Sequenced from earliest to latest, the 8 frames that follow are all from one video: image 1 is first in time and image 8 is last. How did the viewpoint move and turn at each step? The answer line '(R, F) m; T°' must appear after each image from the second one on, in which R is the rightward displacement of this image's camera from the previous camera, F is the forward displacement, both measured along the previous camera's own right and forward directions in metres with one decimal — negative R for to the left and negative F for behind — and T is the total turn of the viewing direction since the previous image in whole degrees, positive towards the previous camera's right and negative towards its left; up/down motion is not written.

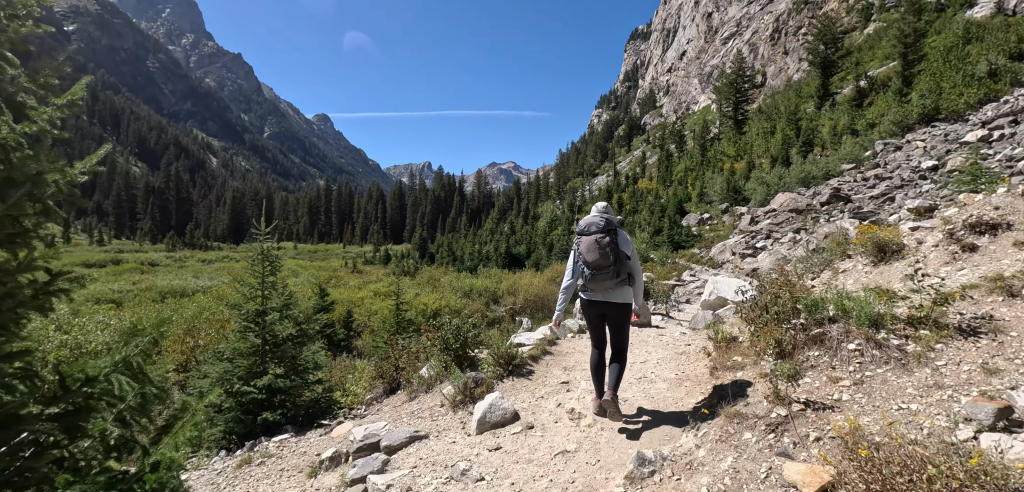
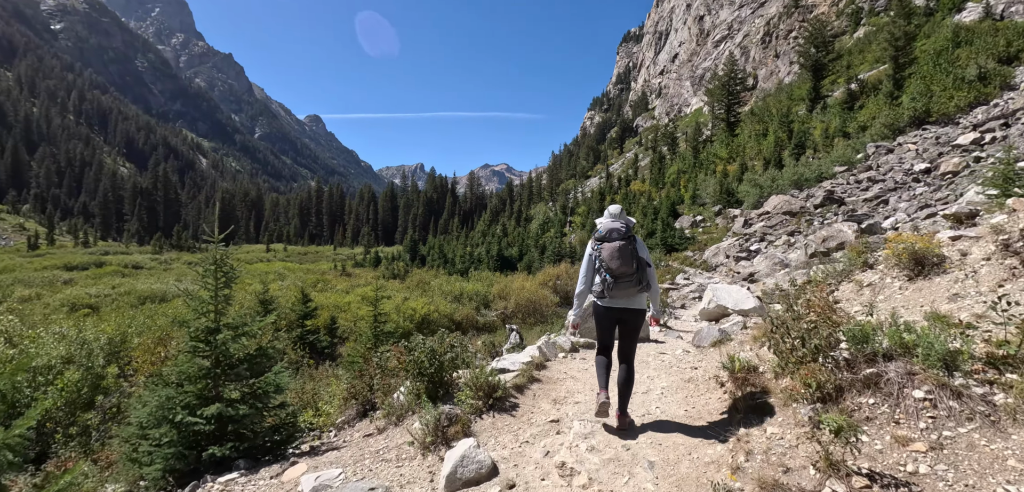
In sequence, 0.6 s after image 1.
(+0.1, +0.4) m; +1°
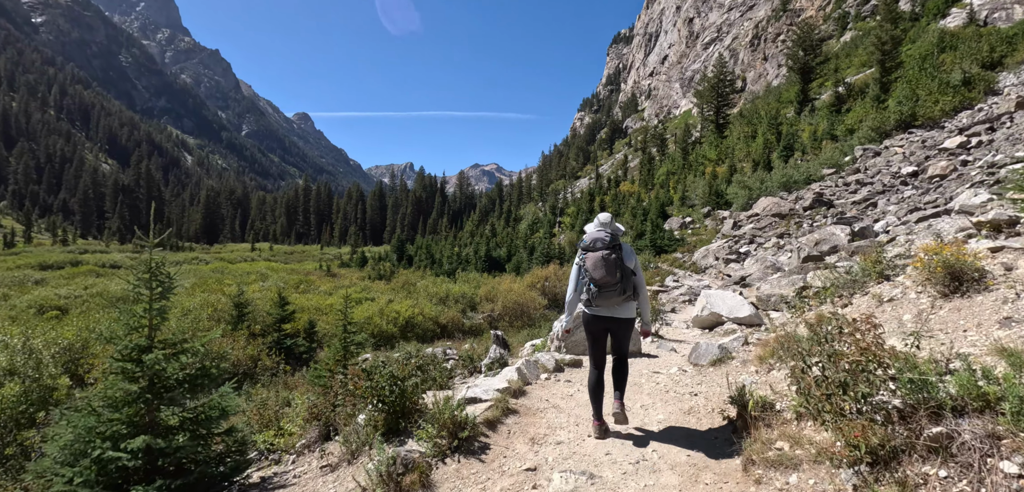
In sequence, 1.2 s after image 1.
(+0.1, +0.4) m; +1°
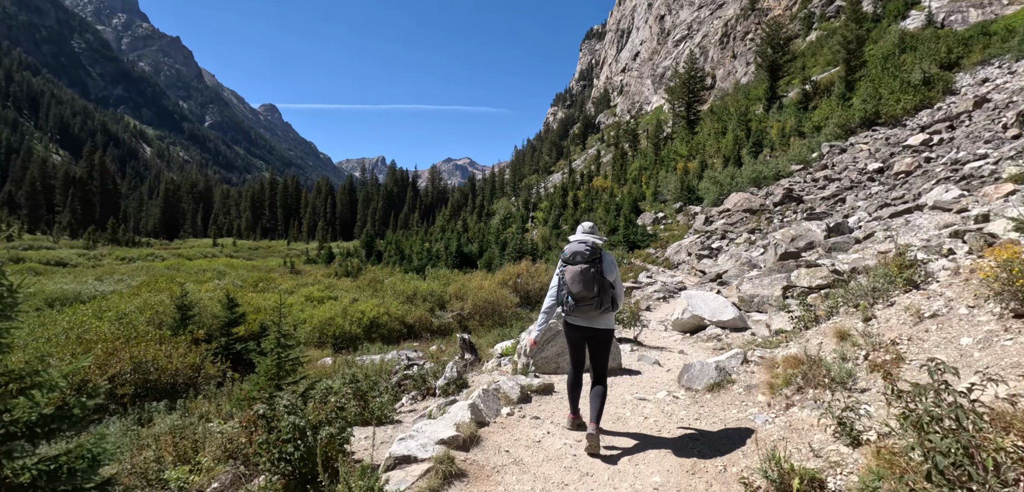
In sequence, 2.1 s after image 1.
(+0.1, +0.7) m; +3°
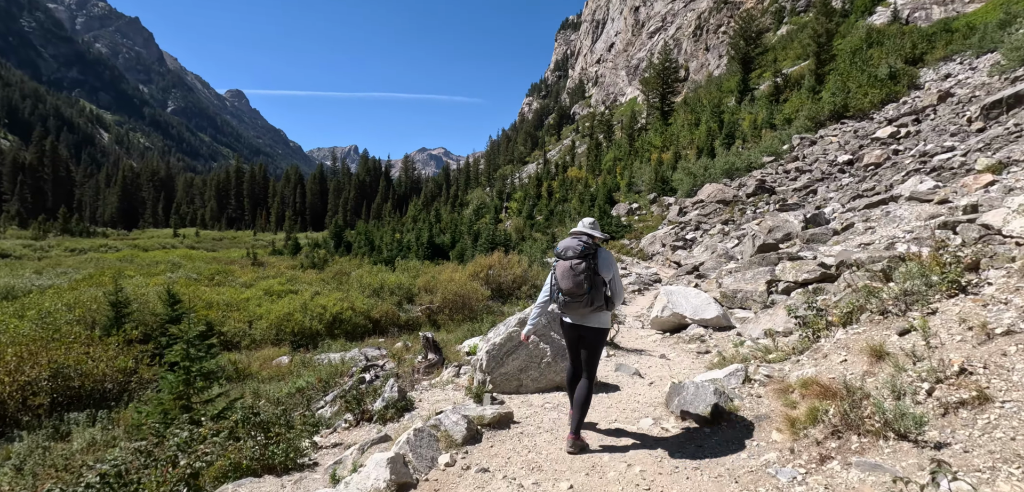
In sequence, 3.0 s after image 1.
(+0.1, +0.7) m; +3°
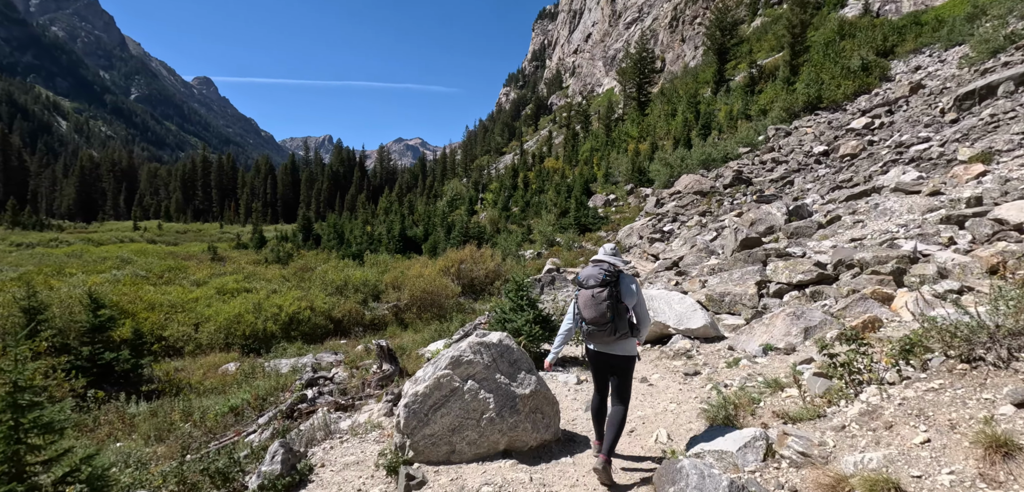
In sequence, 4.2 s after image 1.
(+0.2, +0.8) m; +3°
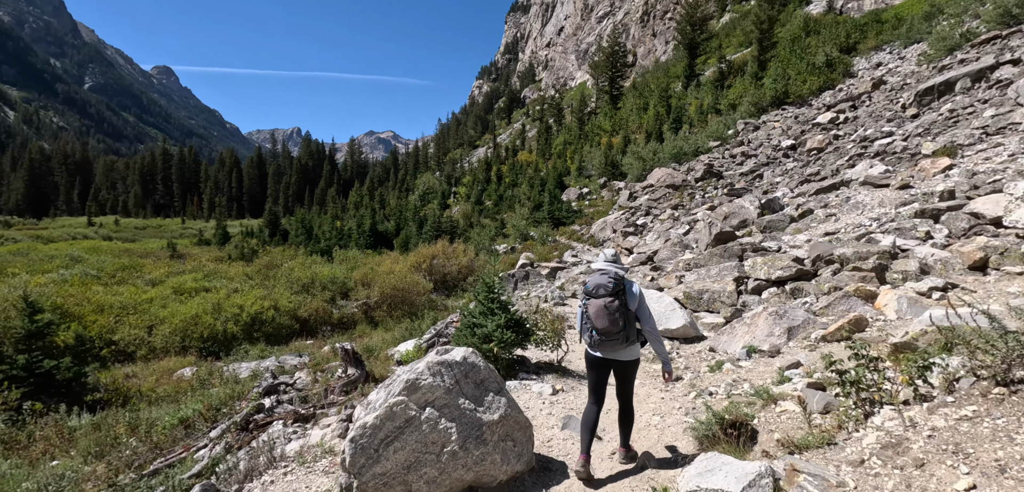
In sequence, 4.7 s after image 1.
(0.0, +0.3) m; +3°
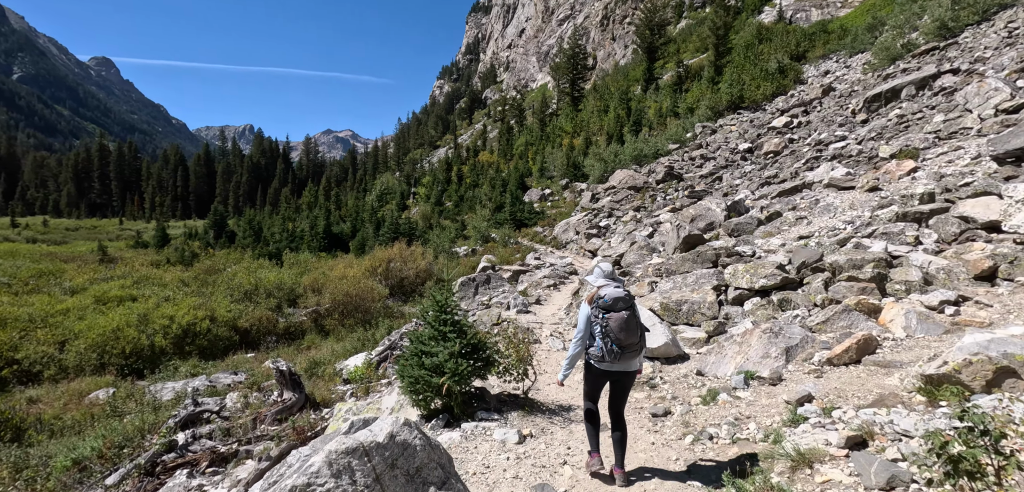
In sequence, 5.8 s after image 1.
(0.0, +0.7) m; +5°
